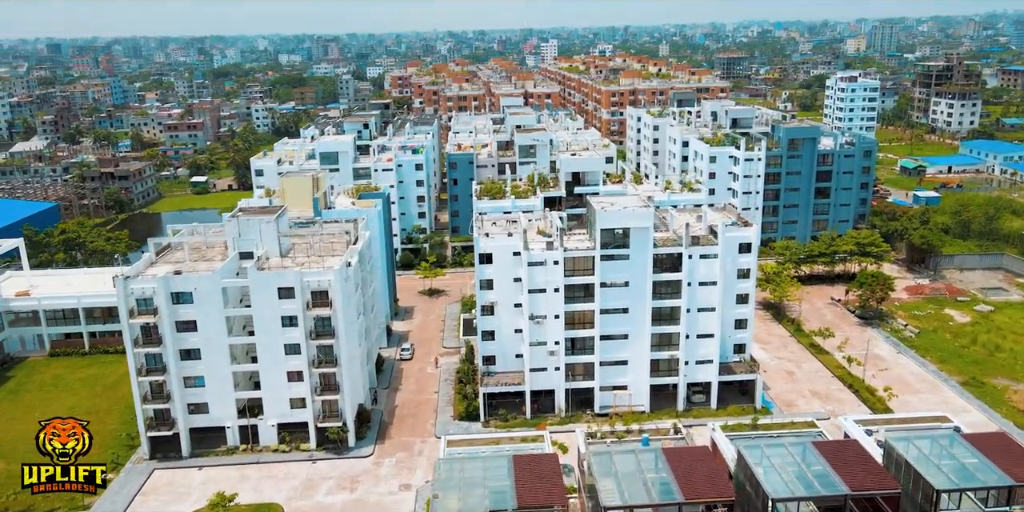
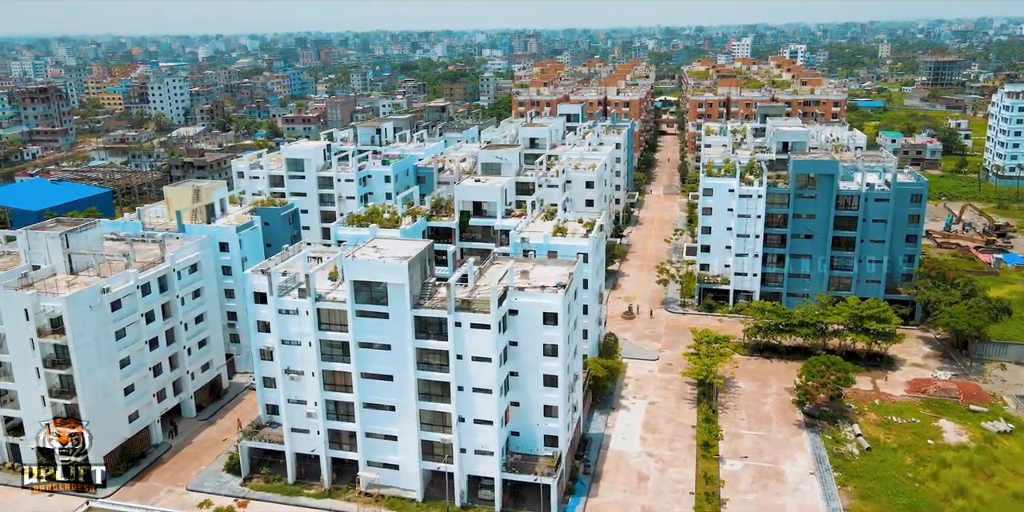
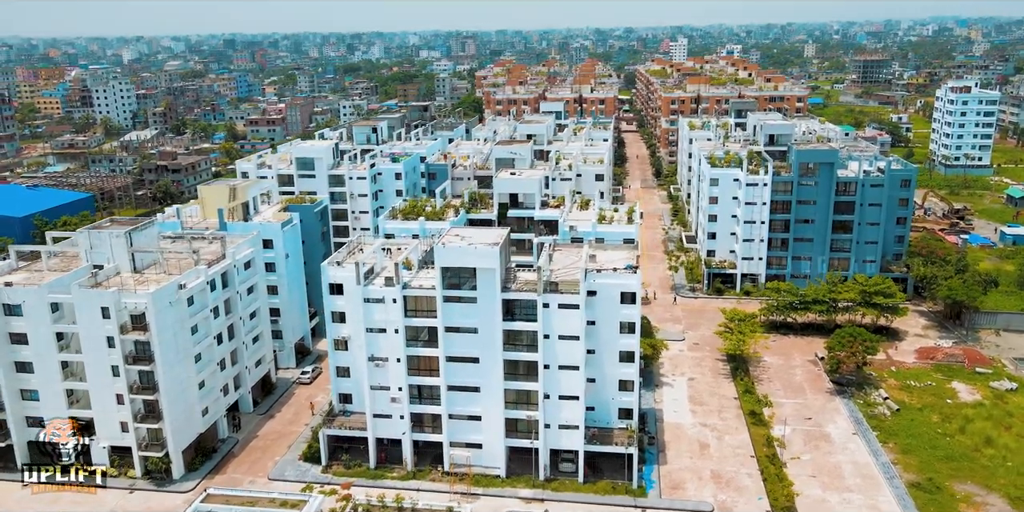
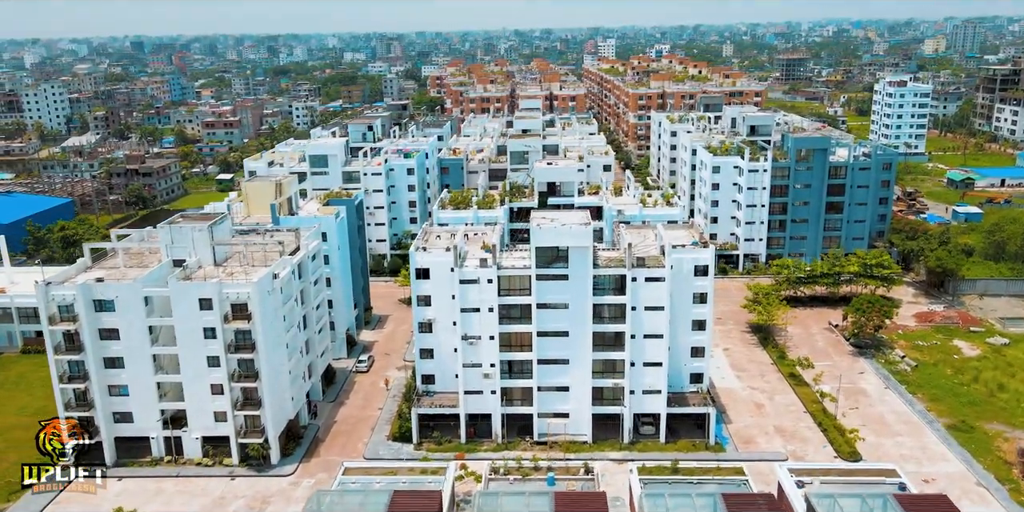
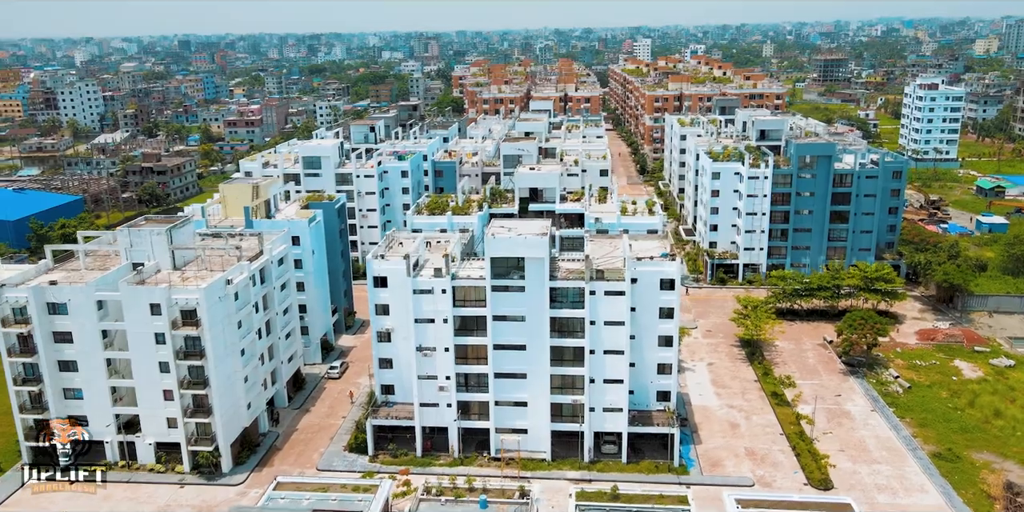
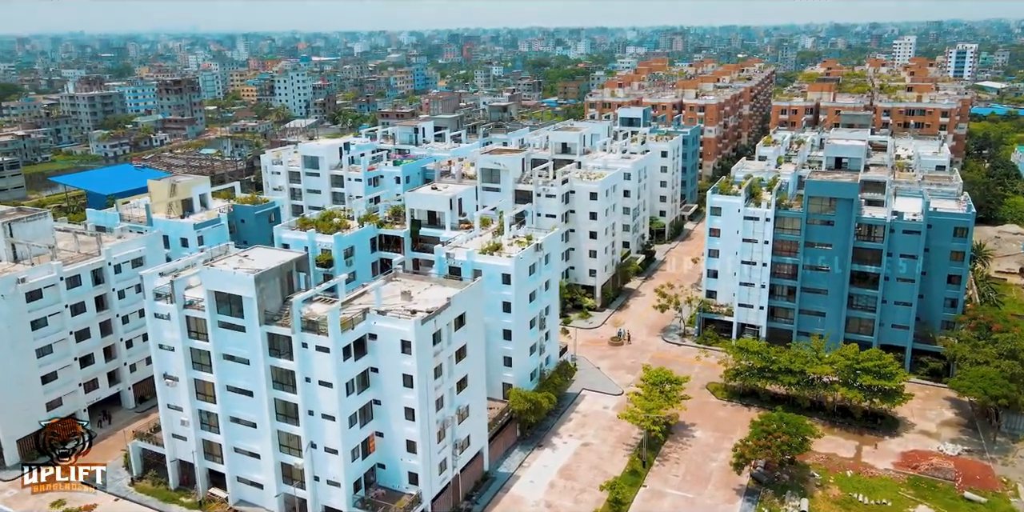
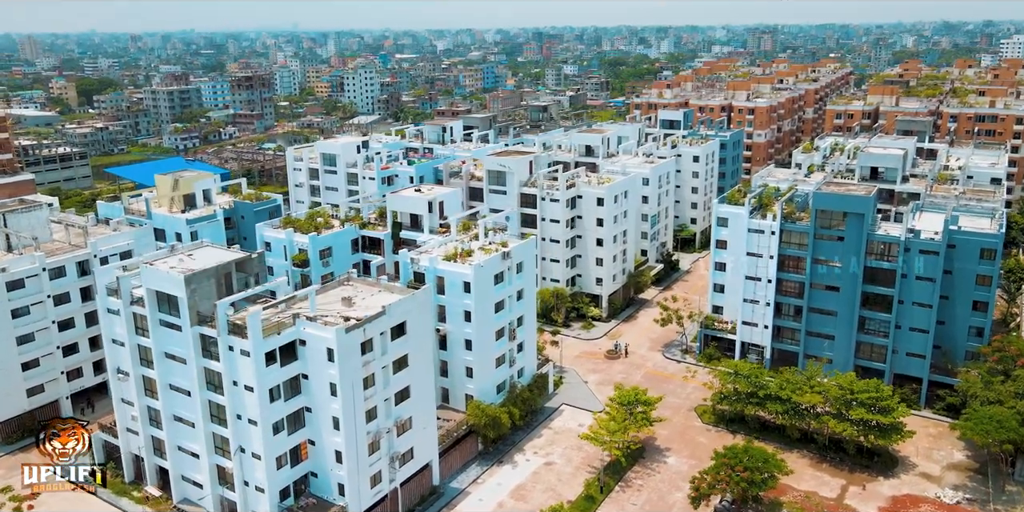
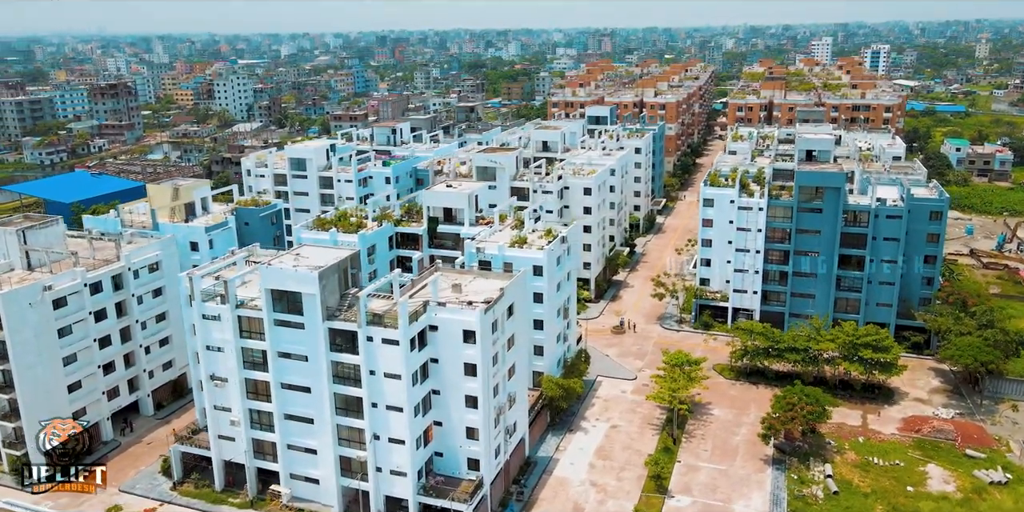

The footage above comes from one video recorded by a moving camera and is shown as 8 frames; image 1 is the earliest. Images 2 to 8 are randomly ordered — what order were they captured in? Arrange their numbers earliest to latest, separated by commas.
4, 5, 3, 2, 8, 6, 7
